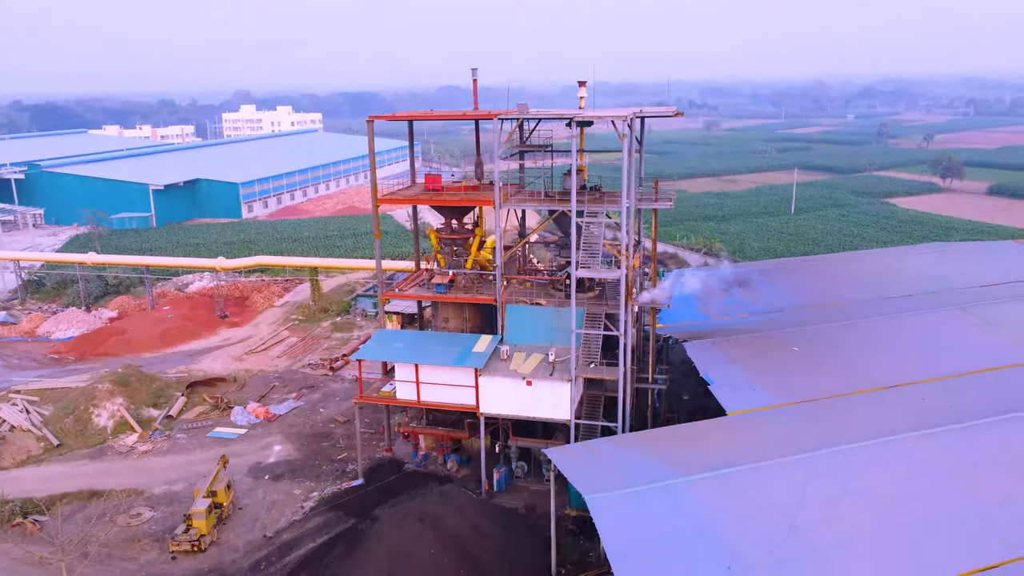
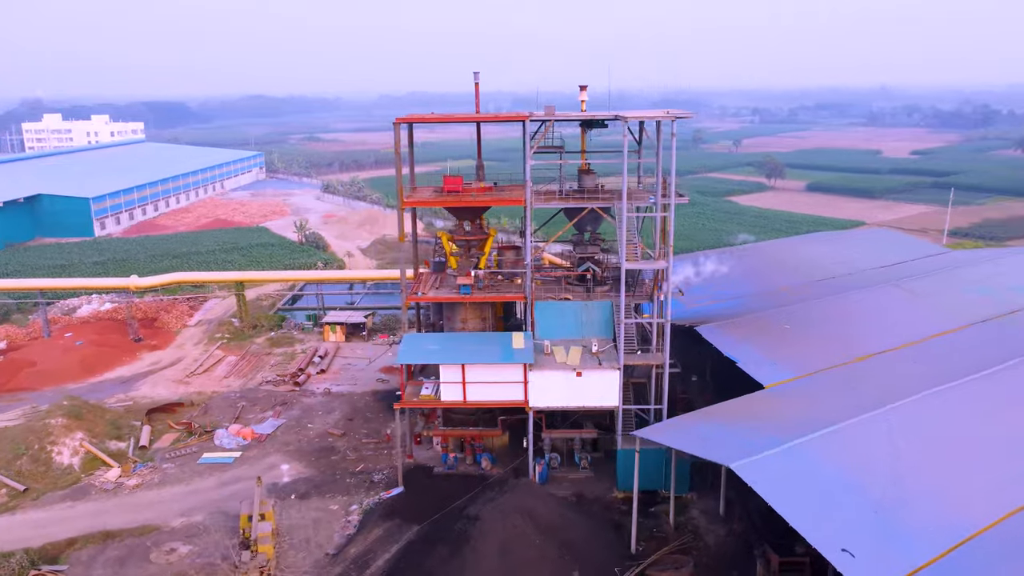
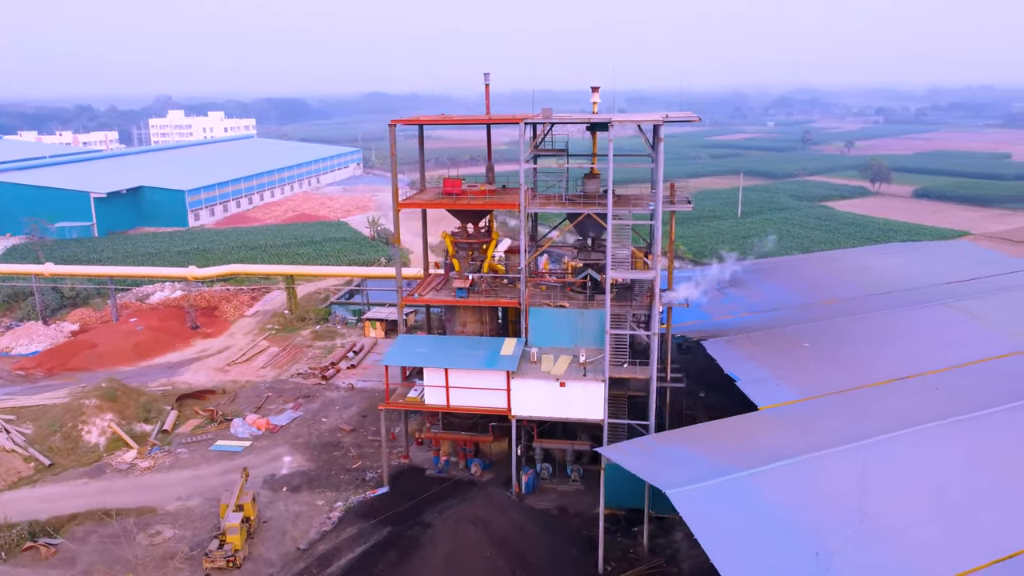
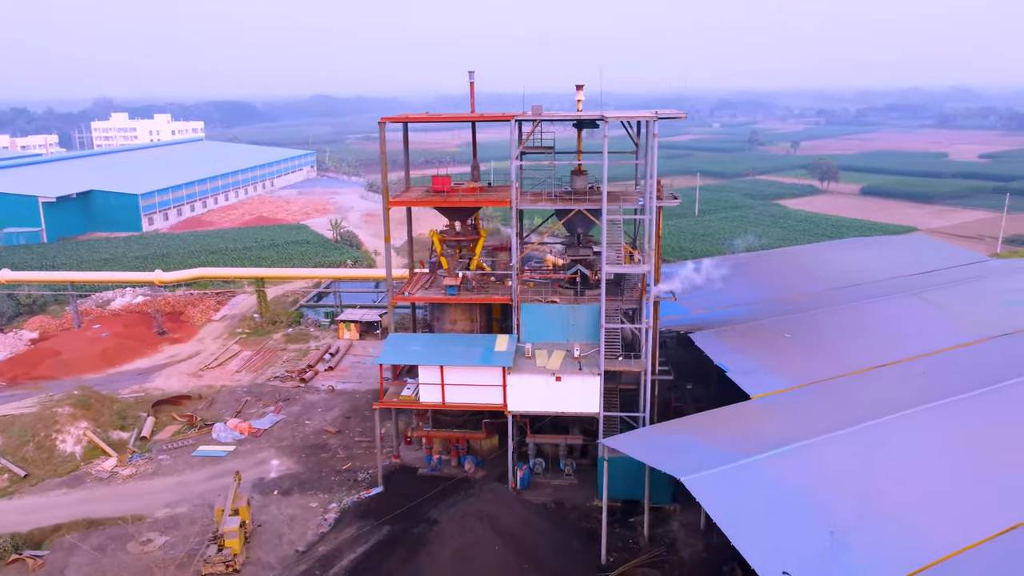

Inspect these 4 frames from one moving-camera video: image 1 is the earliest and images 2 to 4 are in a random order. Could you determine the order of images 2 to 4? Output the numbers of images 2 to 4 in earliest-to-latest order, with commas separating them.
3, 4, 2
